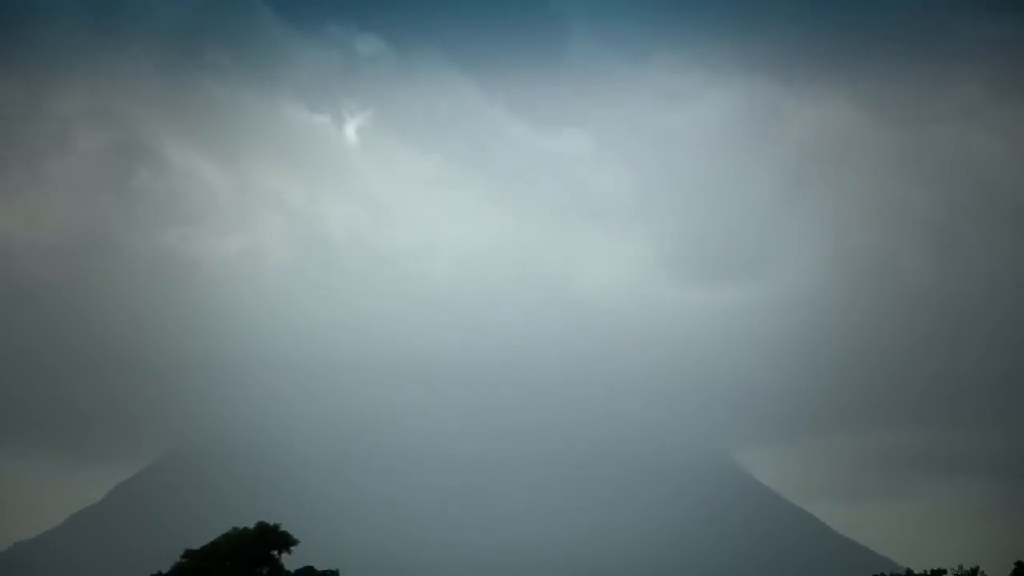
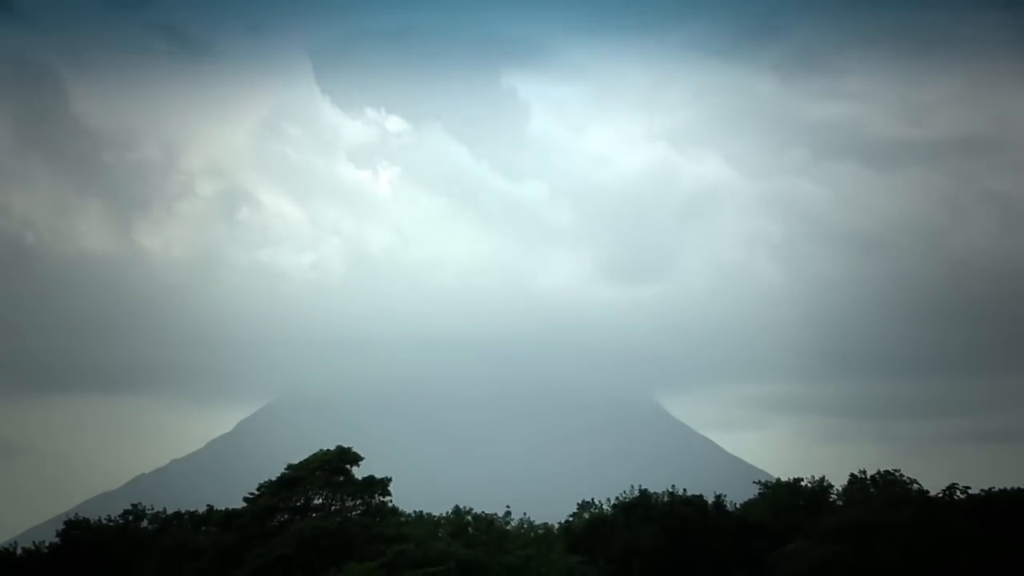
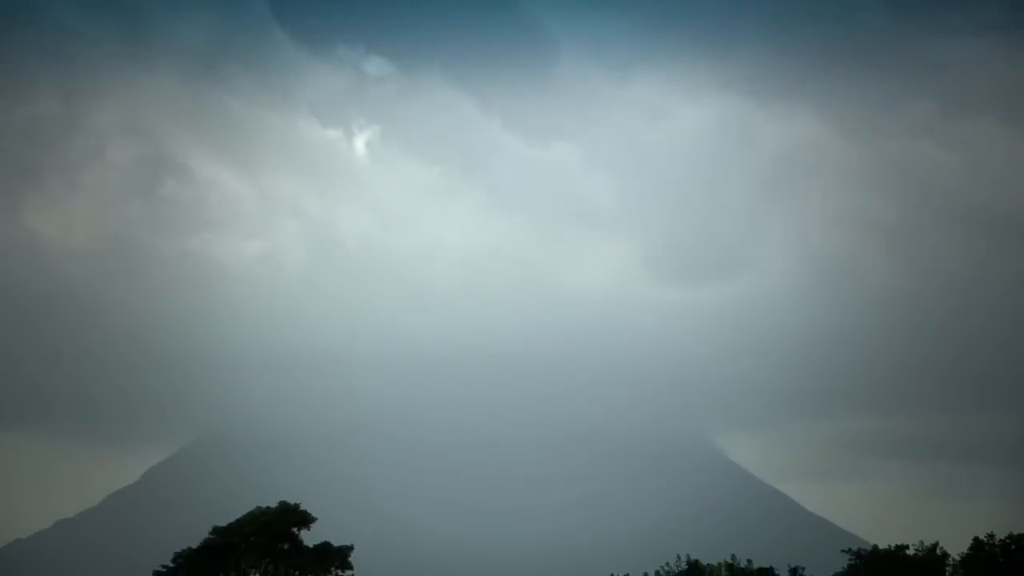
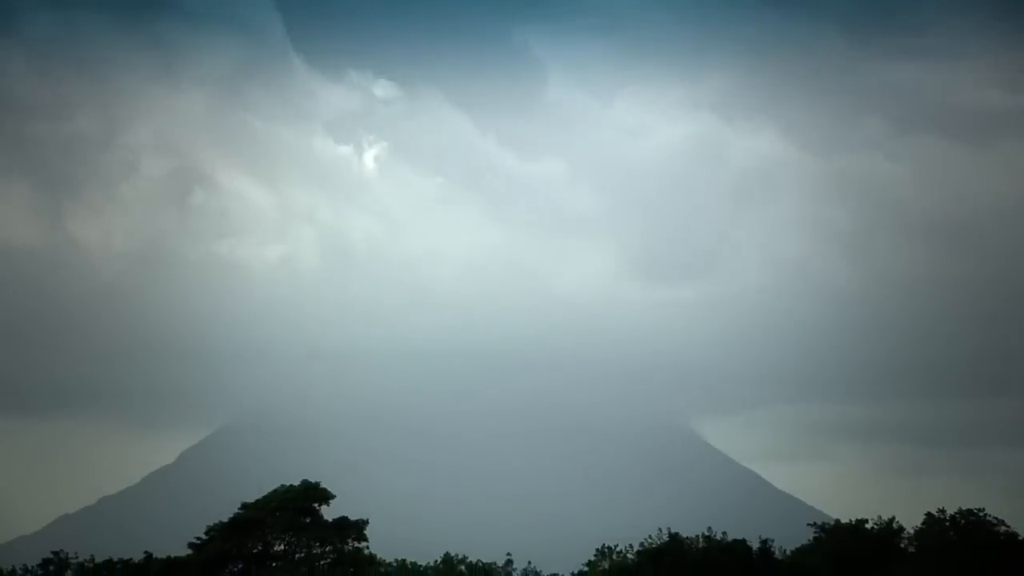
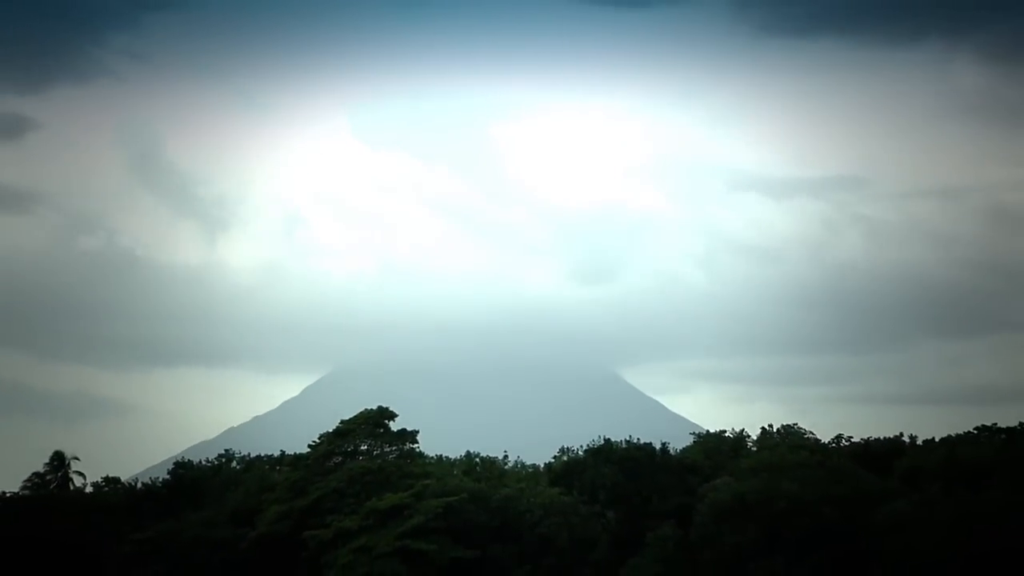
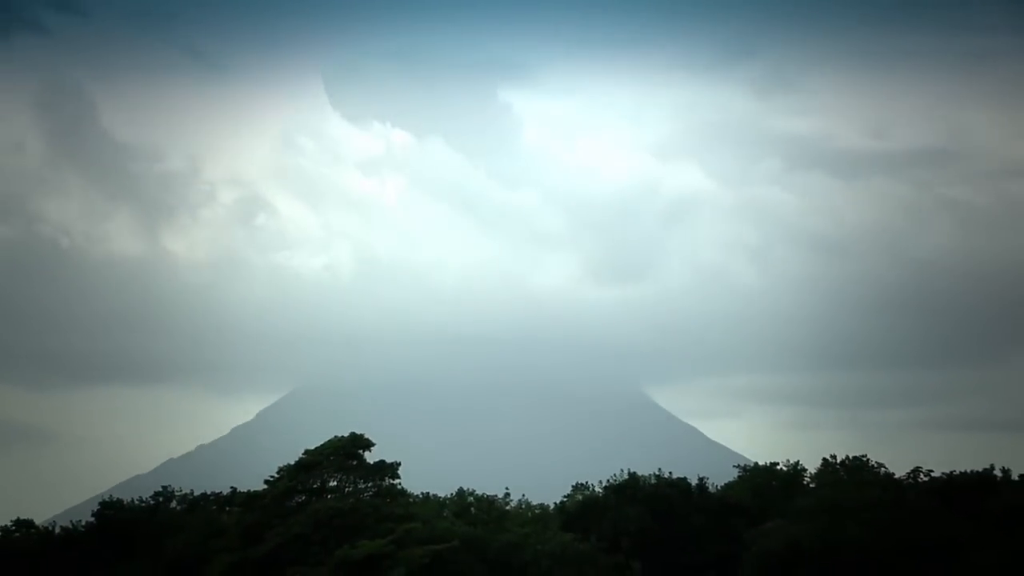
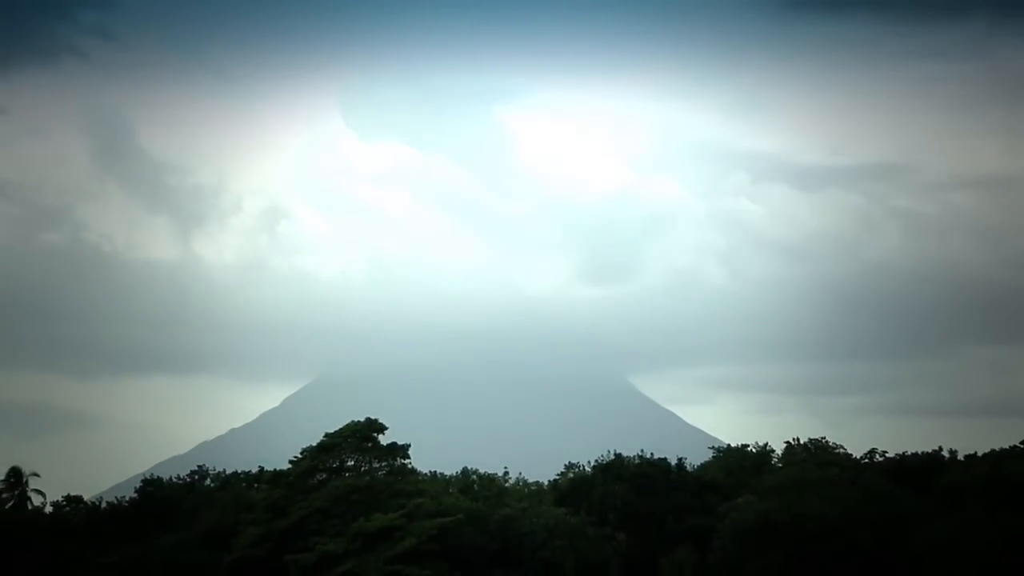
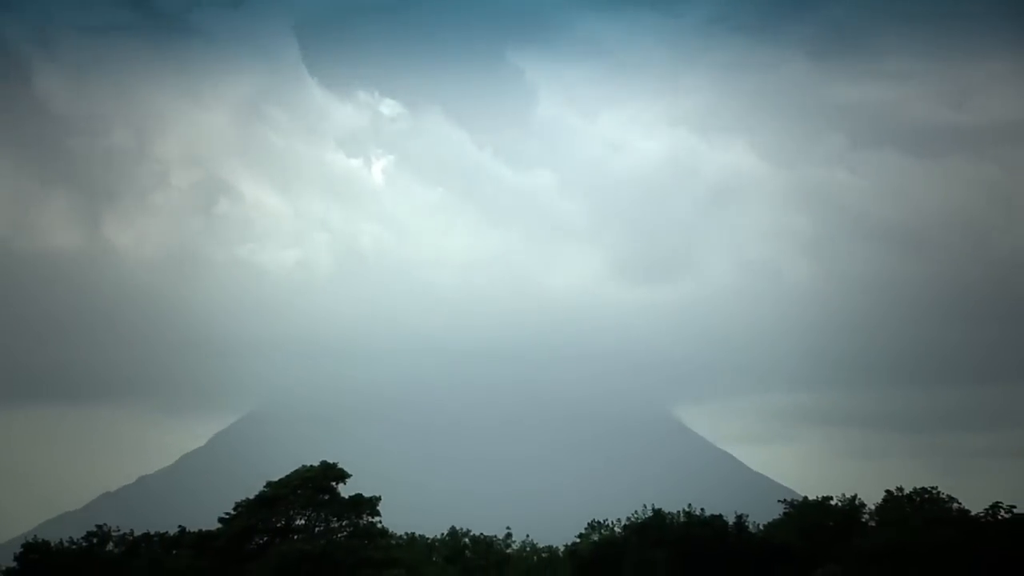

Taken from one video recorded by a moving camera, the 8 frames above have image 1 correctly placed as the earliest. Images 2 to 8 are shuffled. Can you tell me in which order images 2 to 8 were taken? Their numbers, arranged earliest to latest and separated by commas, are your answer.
3, 4, 8, 2, 6, 7, 5
